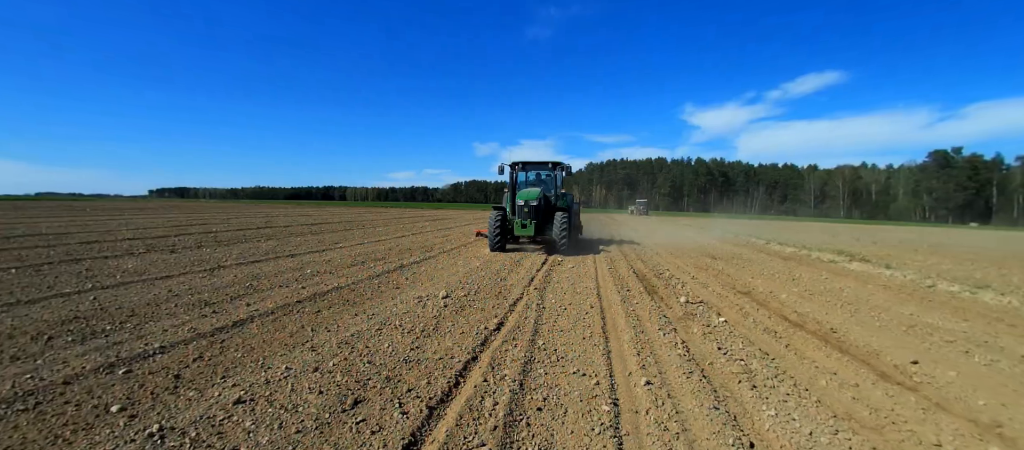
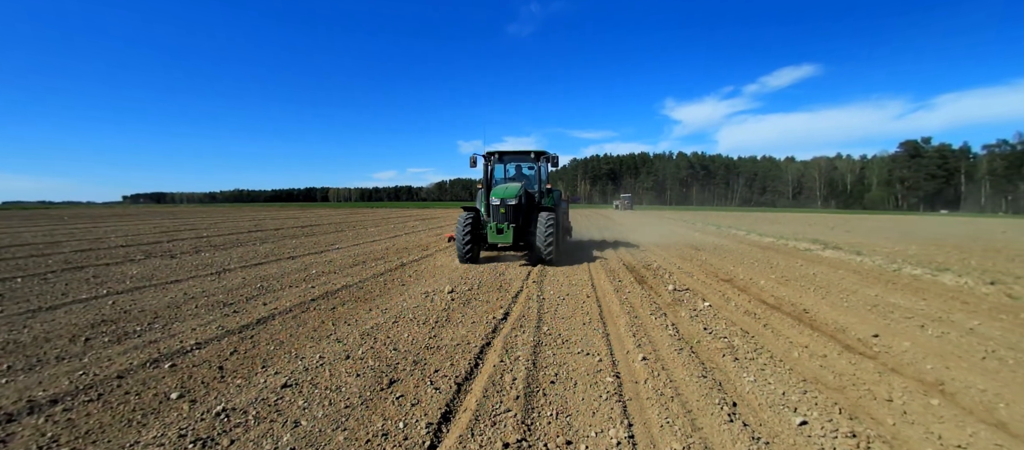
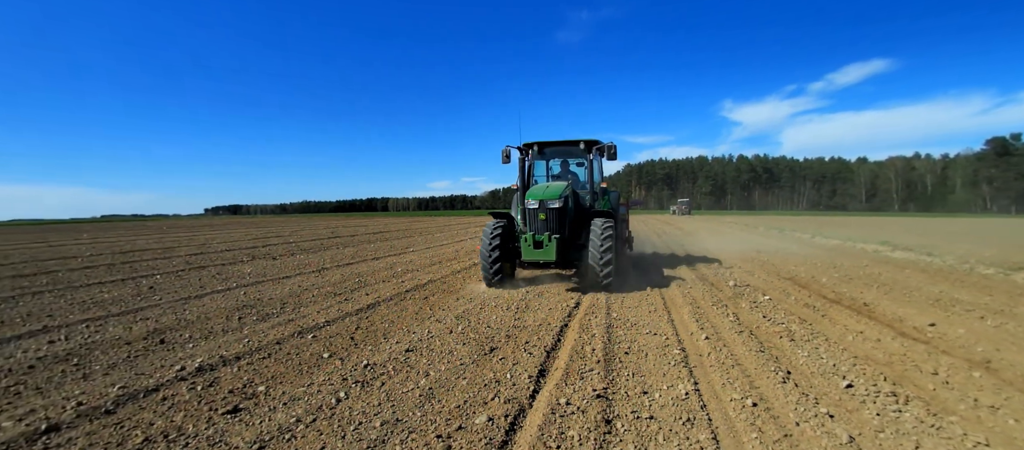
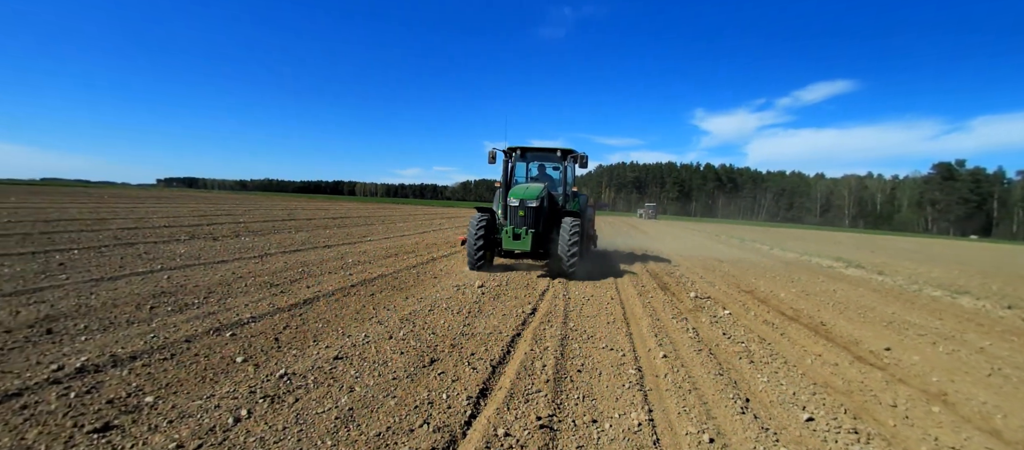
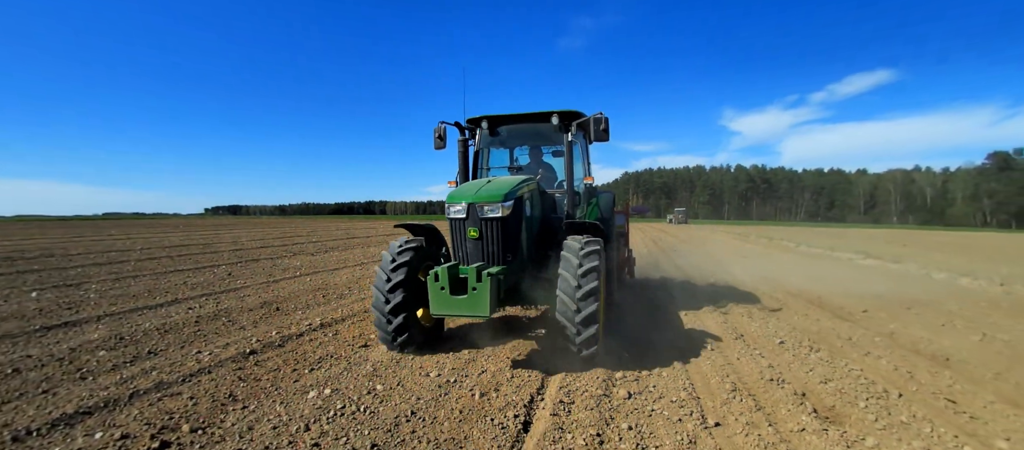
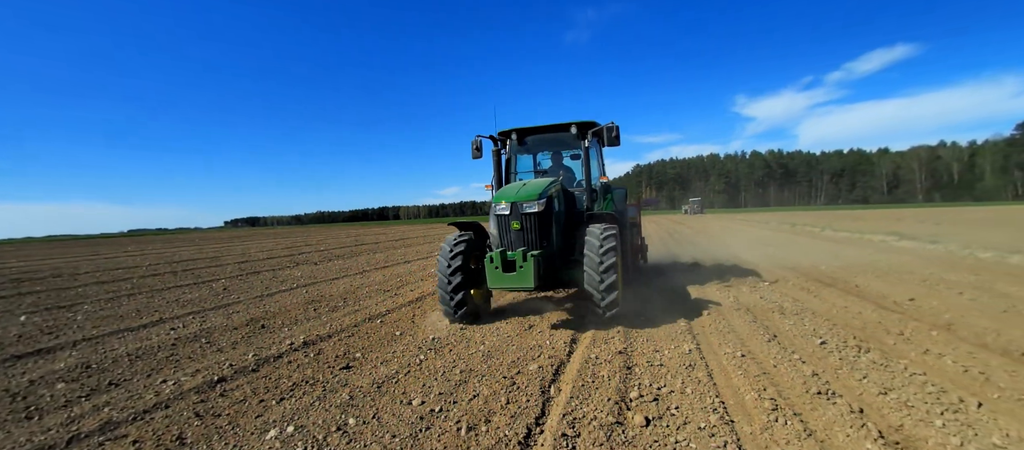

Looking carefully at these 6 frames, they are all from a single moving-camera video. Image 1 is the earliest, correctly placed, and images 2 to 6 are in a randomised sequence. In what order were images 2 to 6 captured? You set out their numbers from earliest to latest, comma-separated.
2, 4, 3, 6, 5
